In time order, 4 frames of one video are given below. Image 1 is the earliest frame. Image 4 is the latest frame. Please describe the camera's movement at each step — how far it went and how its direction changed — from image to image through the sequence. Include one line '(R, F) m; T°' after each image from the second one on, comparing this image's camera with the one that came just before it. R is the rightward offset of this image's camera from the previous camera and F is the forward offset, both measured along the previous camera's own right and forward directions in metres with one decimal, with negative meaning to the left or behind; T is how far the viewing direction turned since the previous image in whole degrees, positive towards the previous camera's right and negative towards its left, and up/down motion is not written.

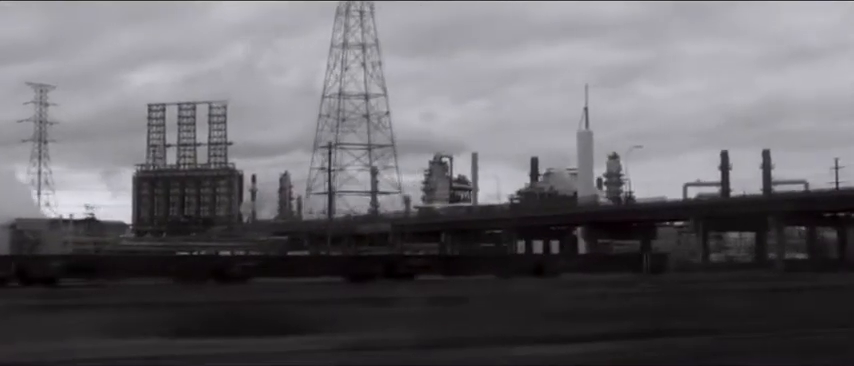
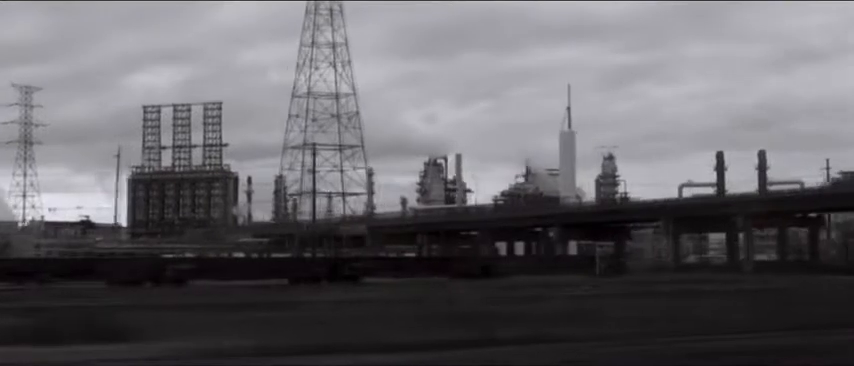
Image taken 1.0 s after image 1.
(+0.9, +2.5) m; 0°
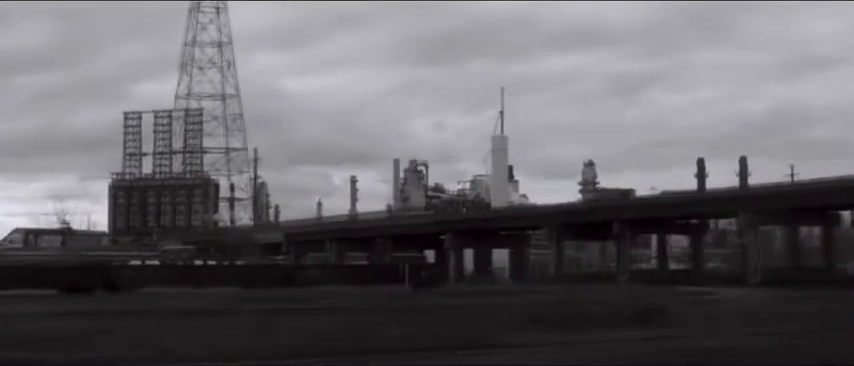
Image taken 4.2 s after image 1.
(+4.3, +1.2) m; +1°
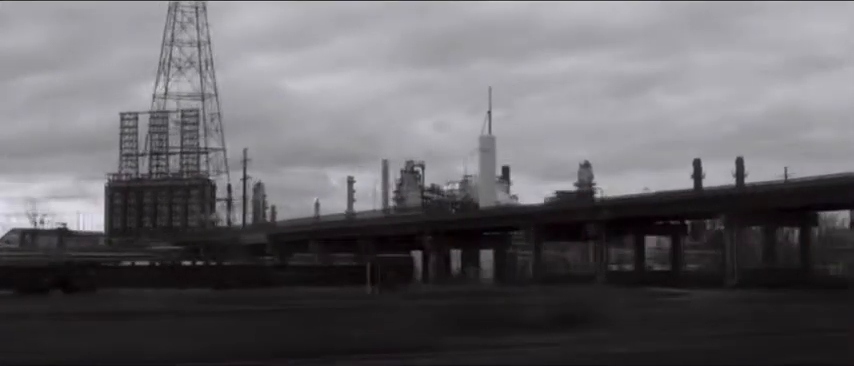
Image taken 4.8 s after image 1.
(-0.8, -1.0) m; 0°
